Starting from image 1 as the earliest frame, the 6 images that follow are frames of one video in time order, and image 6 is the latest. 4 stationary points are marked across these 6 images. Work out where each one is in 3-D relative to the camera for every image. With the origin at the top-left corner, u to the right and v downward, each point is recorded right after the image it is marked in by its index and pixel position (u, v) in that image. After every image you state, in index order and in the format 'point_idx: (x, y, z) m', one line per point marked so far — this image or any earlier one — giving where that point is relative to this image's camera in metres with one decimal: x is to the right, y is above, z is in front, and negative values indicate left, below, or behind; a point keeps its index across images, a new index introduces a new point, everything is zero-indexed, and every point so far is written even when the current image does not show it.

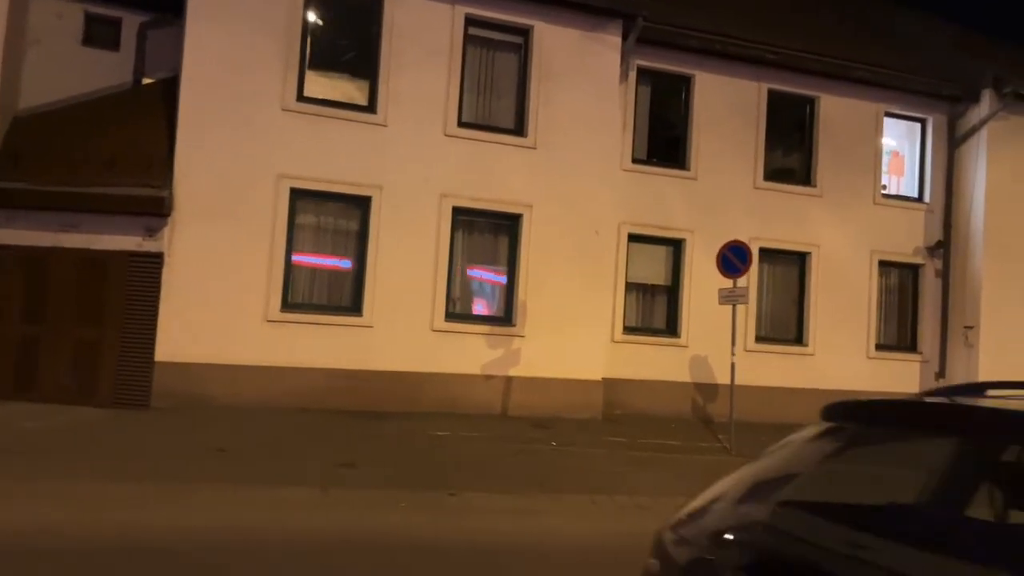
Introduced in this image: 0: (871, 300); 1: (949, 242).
0: (+7.7, -0.3, +16.7) m
1: (+9.7, +1.0, +17.3) m
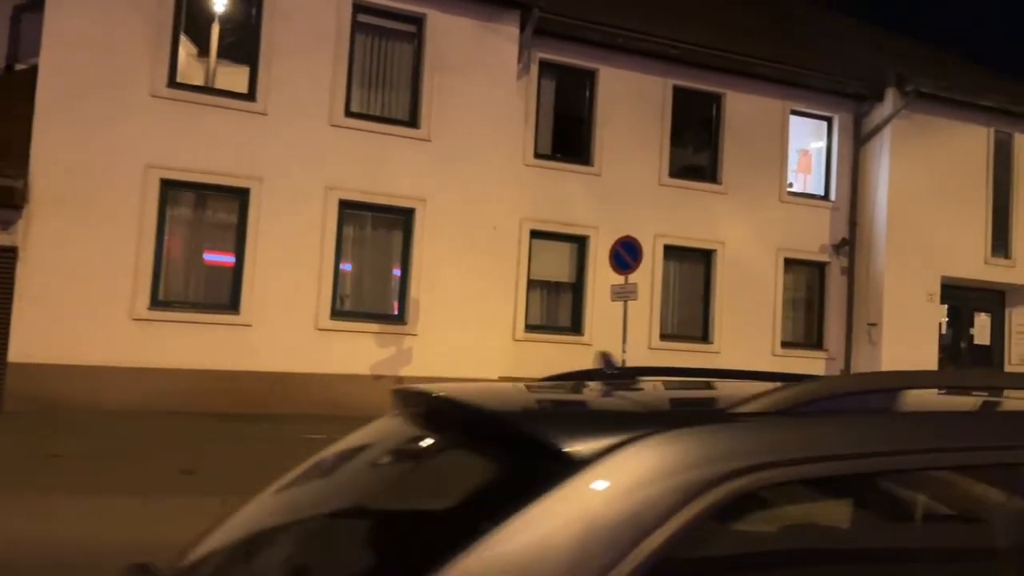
0: (+5.7, -0.2, +16.7) m
1: (+7.6, +1.1, +17.4) m
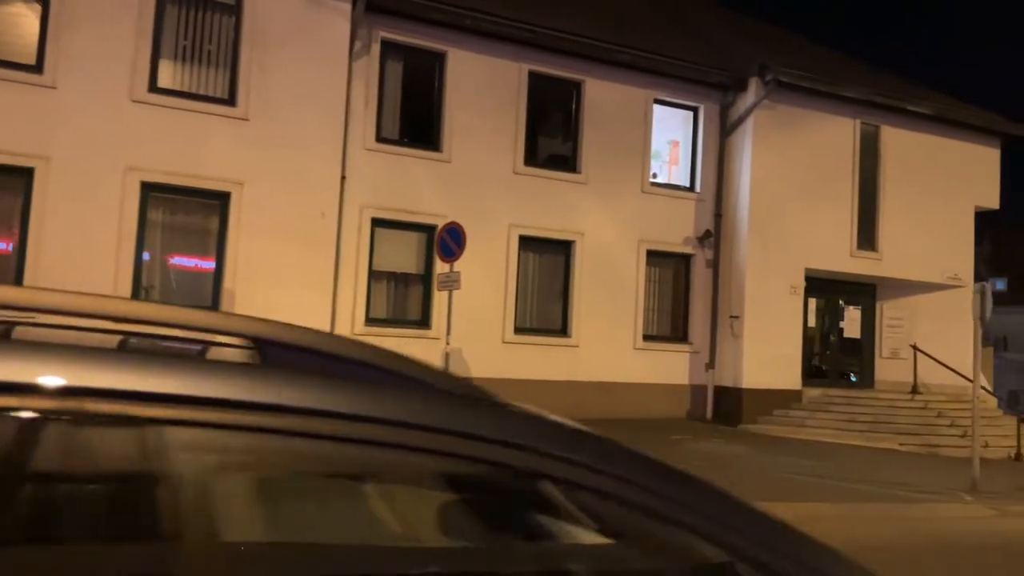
0: (+2.7, -0.1, +16.3) m
1: (+4.5, +1.2, +17.1) m
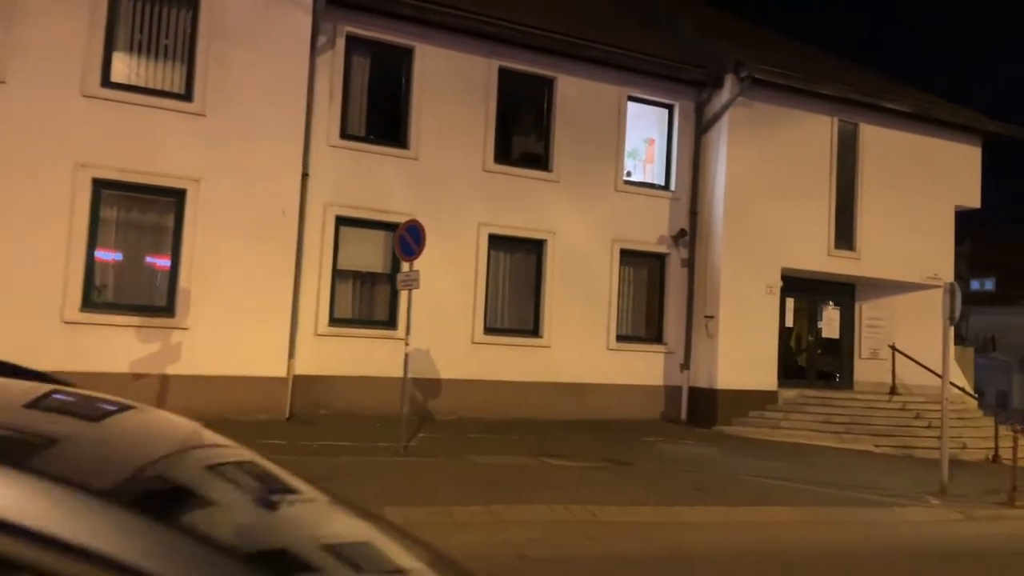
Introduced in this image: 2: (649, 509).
0: (+2.1, -0.1, +16.1) m
1: (+3.9, +1.2, +16.9) m
2: (+1.5, -2.5, +8.8) m
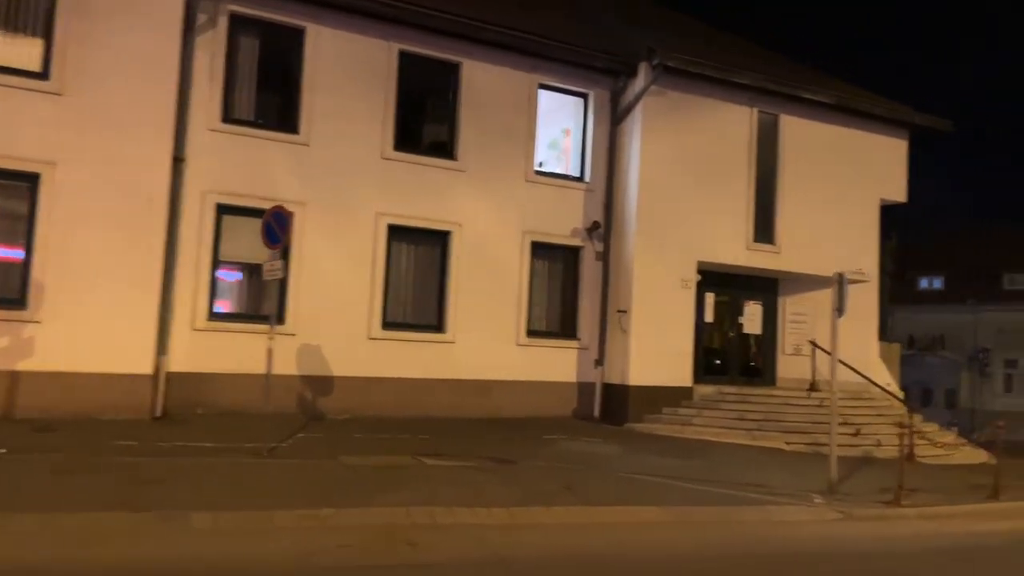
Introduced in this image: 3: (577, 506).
0: (+0.2, +0.1, +15.5) m
1: (+2.0, +1.4, +16.4) m
2: (-0.1, -2.3, +8.2) m
3: (+0.7, -2.4, +8.6) m
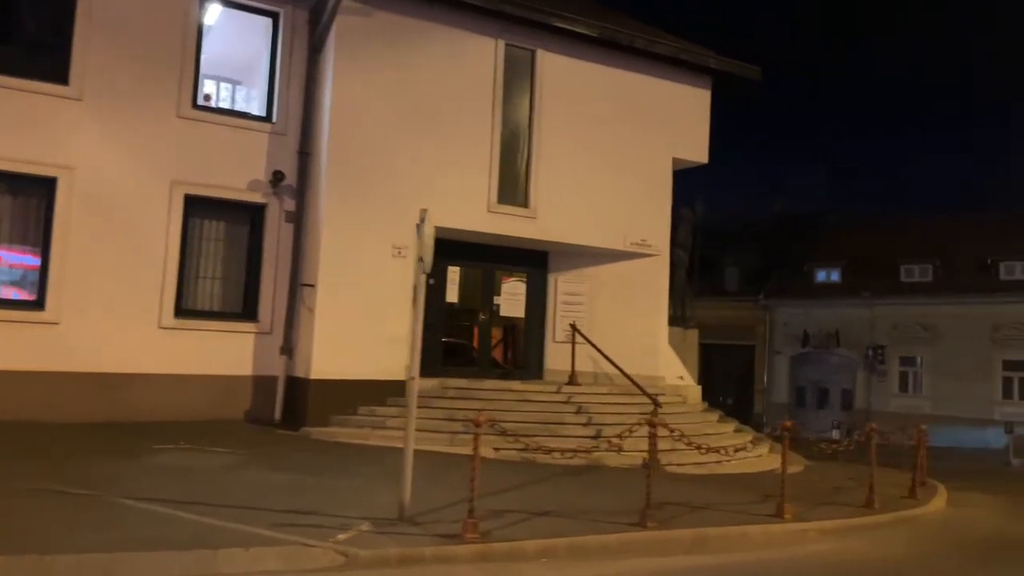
0: (-5.4, +0.6, +12.1) m
1: (-3.6, +1.9, +13.1) m
2: (-5.3, -1.7, +4.7) m
3: (-4.5, -1.8, +5.2) m
